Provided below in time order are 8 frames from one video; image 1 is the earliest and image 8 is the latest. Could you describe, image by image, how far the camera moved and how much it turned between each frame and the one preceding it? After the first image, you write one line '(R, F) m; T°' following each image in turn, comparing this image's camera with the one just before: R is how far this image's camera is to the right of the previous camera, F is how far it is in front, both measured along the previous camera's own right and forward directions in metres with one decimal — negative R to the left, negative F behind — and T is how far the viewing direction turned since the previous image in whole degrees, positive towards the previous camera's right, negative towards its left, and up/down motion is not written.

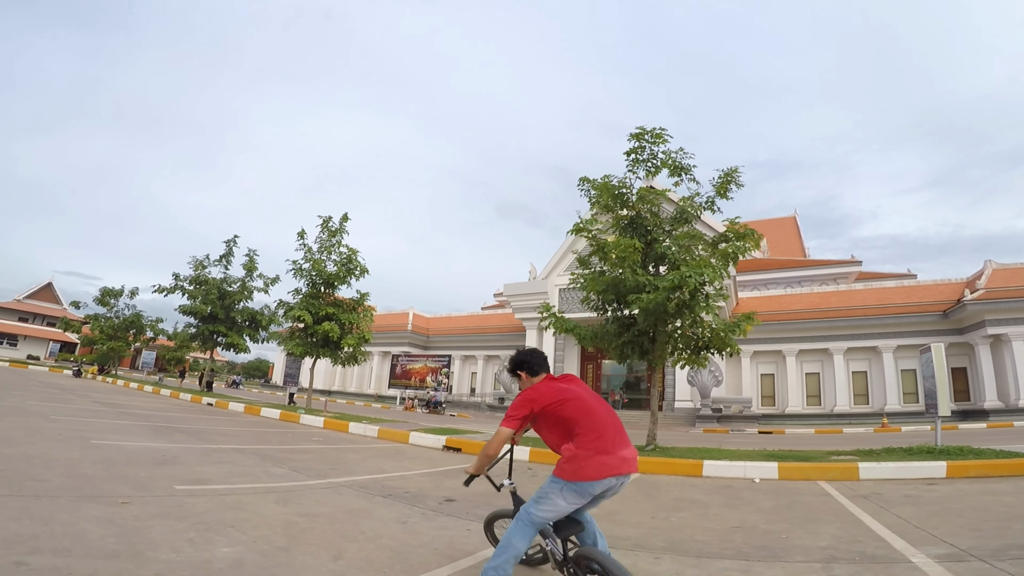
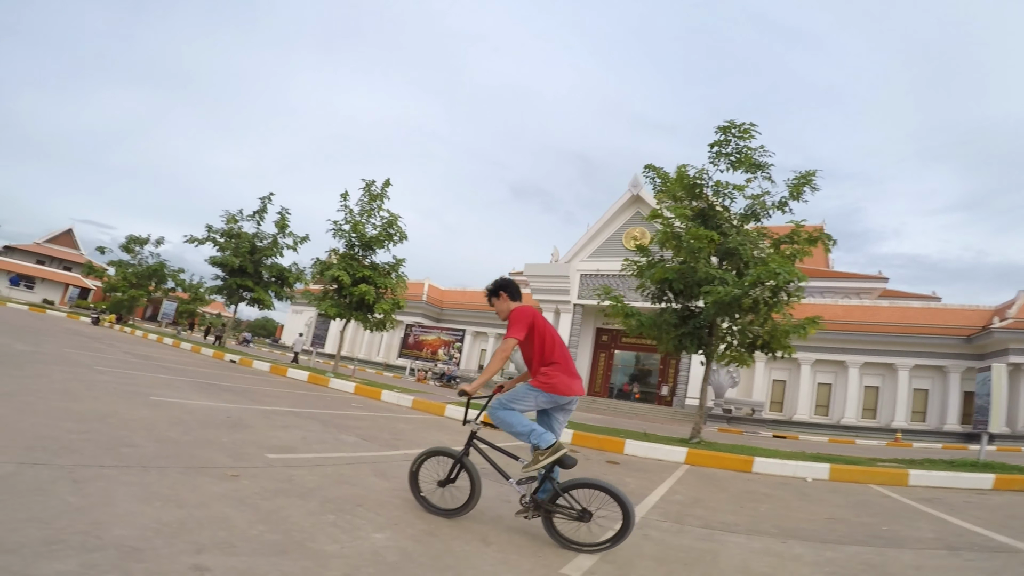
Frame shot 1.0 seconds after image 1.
(-1.0, +0.4) m; 0°
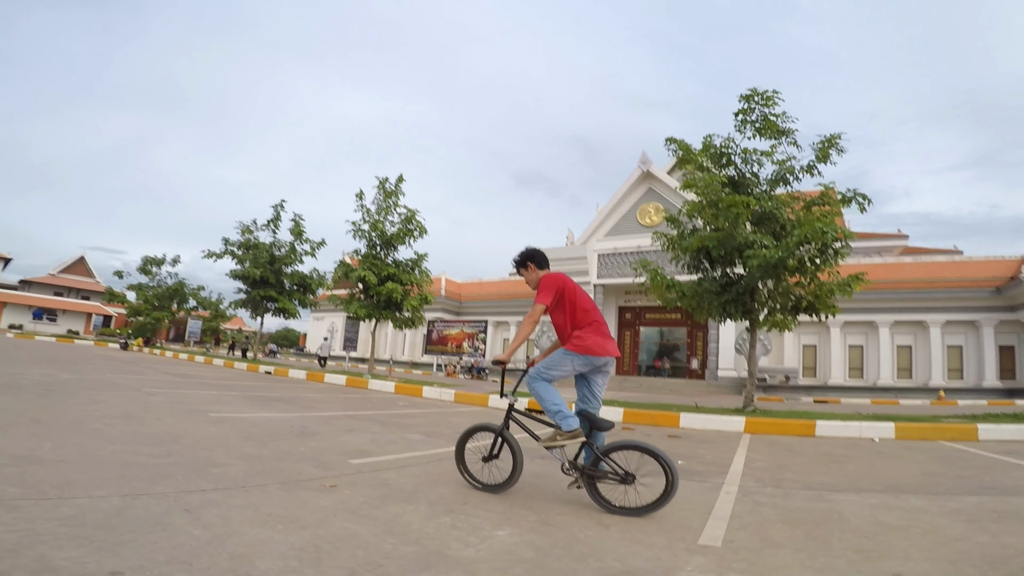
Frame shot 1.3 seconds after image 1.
(-0.5, +0.2) m; -1°
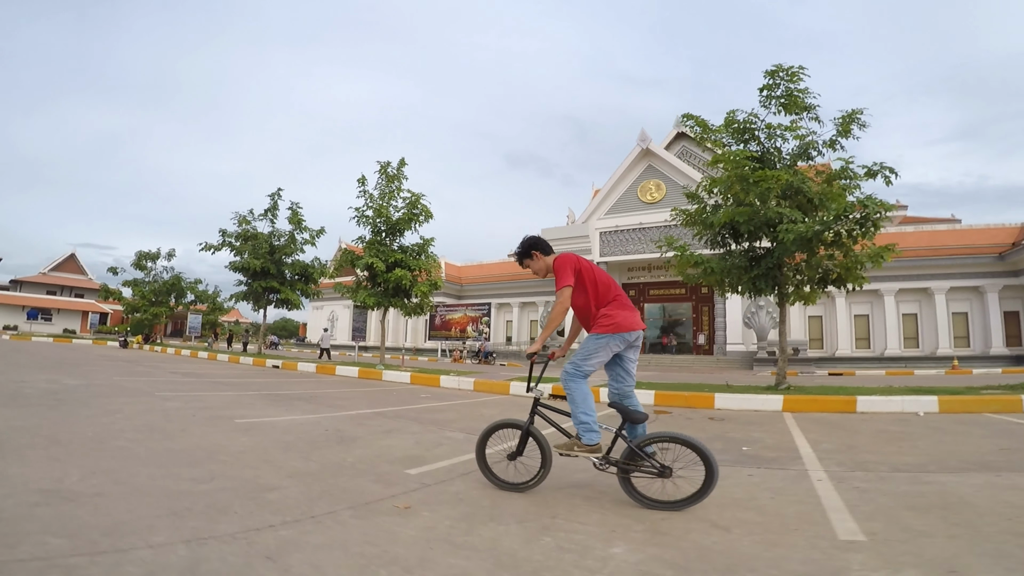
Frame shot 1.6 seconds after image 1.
(-0.5, +0.4) m; +1°
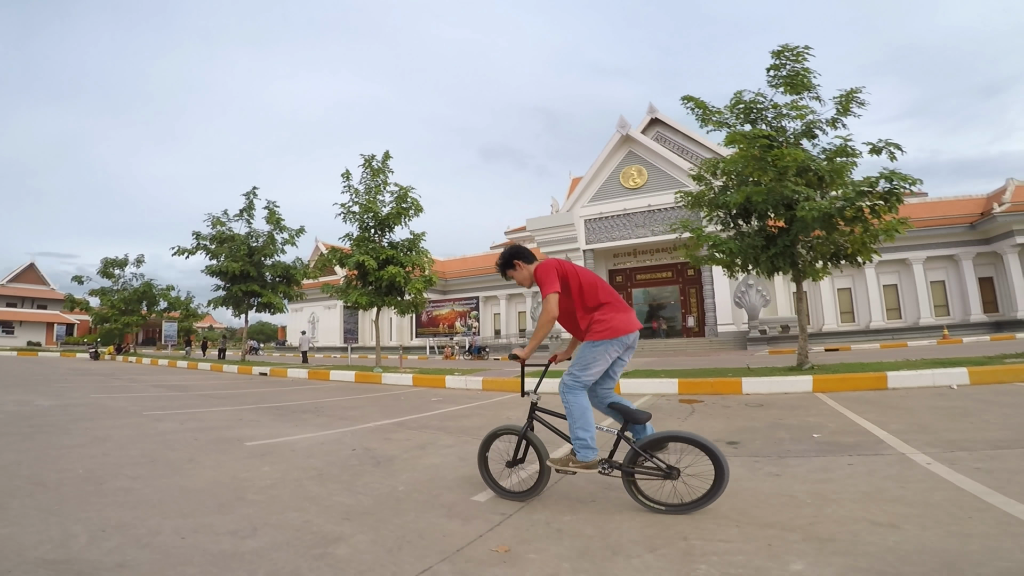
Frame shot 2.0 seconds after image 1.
(-0.6, +0.6) m; +2°
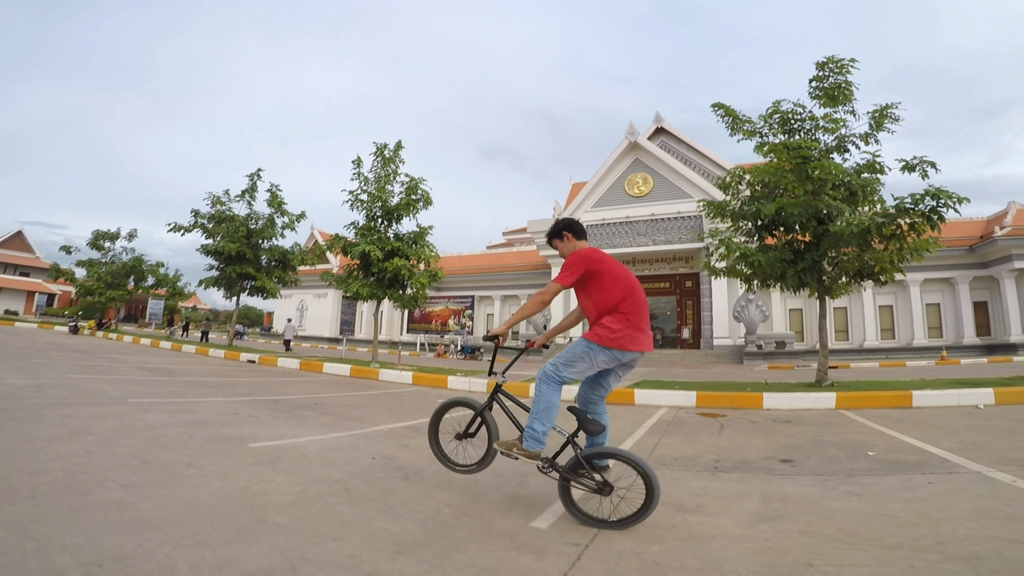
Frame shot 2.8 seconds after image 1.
(-0.5, +0.5) m; +1°
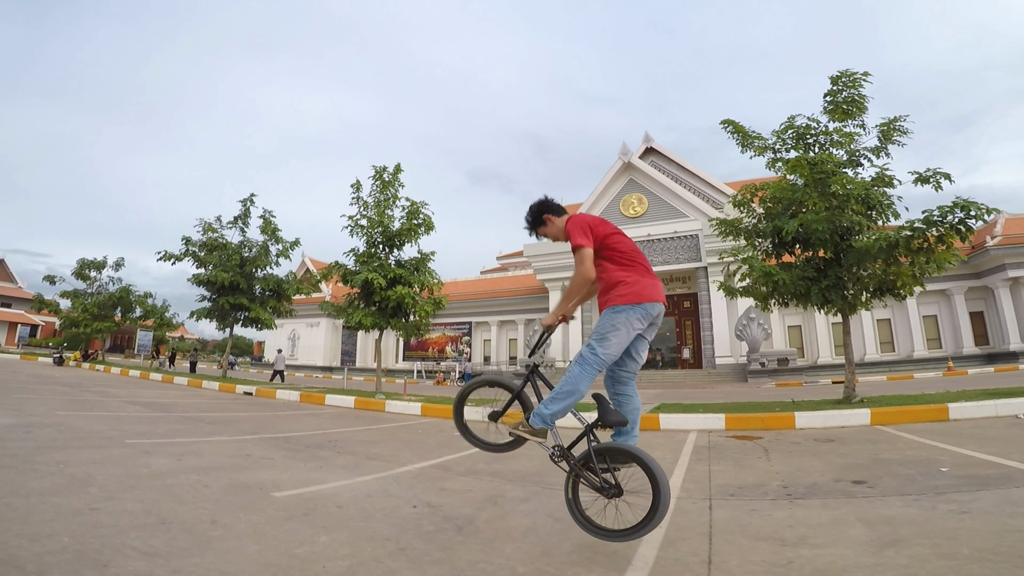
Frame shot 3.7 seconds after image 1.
(-0.4, +0.4) m; +1°
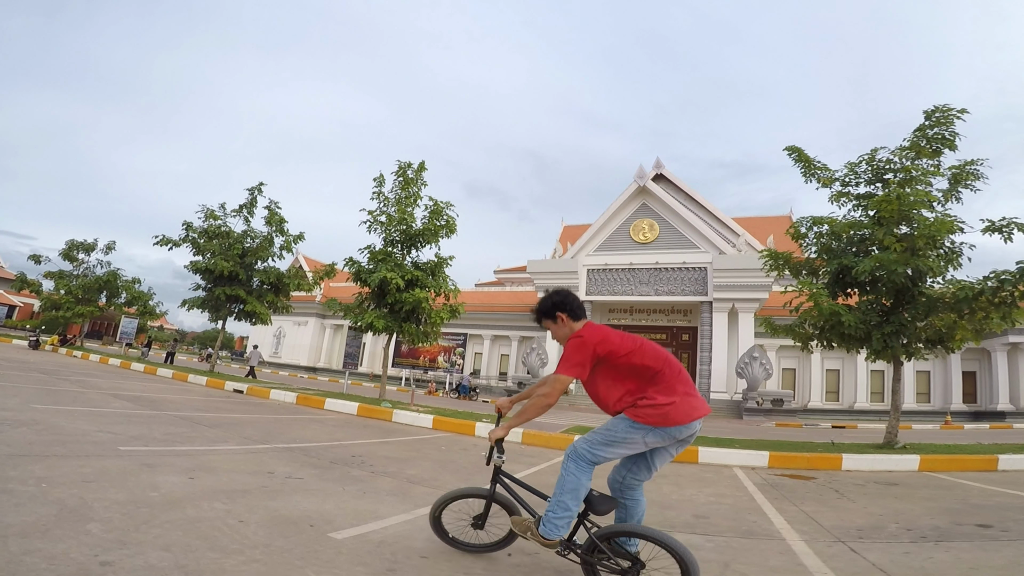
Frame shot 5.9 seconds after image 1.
(-0.8, +0.7) m; +2°
